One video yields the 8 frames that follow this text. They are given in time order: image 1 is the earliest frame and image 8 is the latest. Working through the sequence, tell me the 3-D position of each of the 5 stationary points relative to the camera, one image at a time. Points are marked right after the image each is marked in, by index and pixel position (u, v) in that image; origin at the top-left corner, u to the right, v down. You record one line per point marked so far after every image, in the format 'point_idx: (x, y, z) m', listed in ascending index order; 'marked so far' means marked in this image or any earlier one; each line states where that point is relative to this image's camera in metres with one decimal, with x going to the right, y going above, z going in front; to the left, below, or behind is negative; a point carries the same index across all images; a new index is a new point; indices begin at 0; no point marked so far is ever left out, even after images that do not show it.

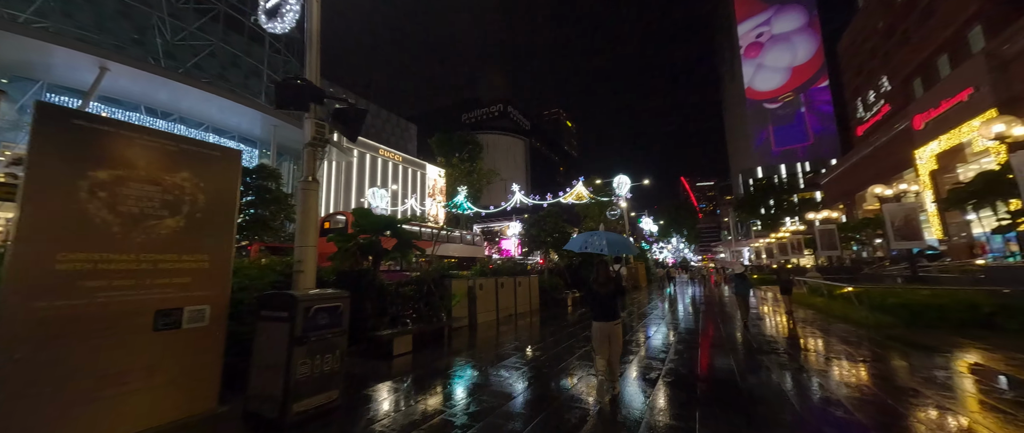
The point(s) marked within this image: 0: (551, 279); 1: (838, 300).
0: (+1.6, -2.7, +14.2) m
1: (+11.1, -2.8, +11.3) m
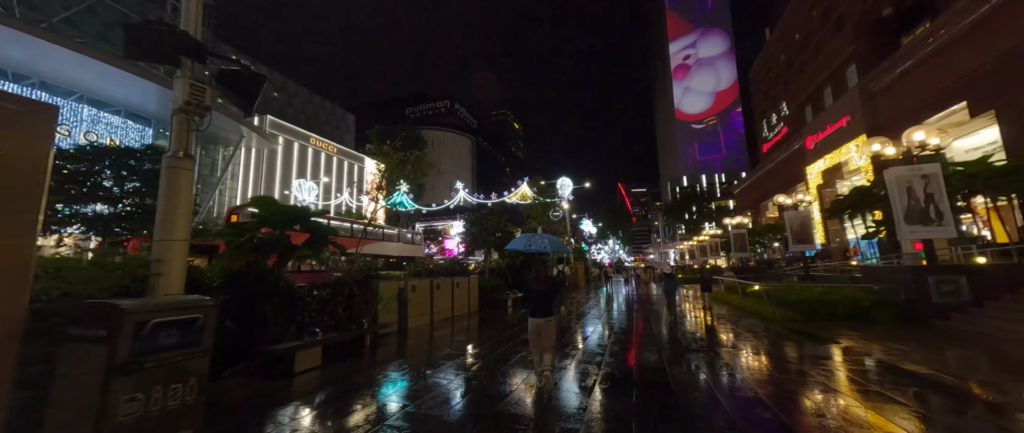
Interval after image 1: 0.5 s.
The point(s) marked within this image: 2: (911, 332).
0: (-0.9, -2.6, +13.8) m
1: (+8.9, -3.0, +12.4) m
2: (+8.9, -2.6, +7.4) m
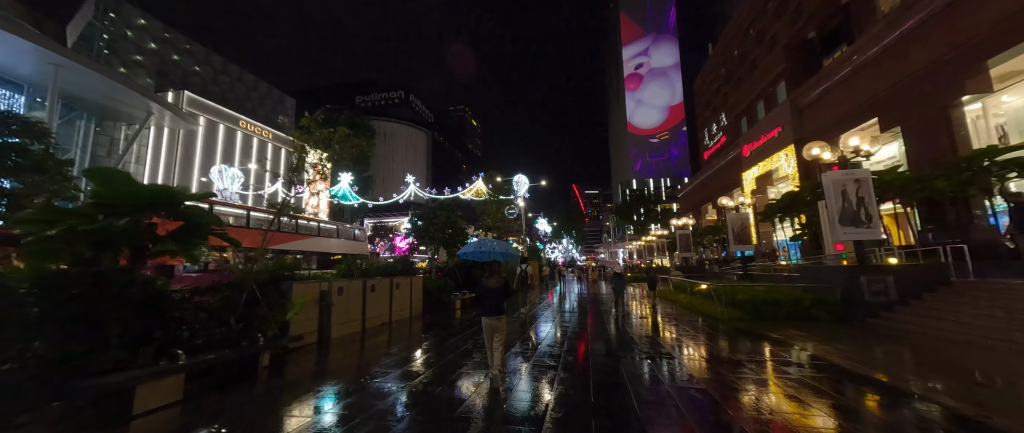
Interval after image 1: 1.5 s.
0: (-2.8, -2.4, +12.7) m
1: (+7.1, -3.0, +12.7) m
2: (+7.7, -2.6, +7.7) m
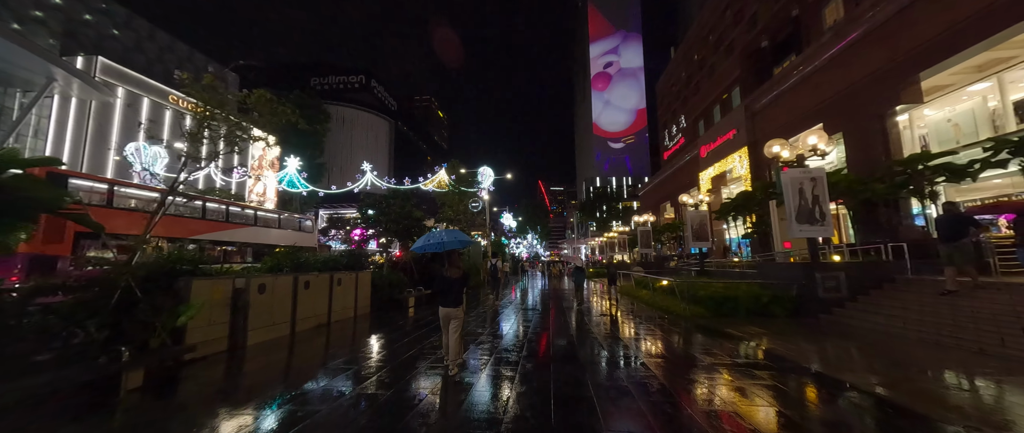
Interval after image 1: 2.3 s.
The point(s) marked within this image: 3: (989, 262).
0: (-4.3, -2.0, +11.7) m
1: (+5.6, -2.9, +12.6) m
2: (+6.7, -2.6, +7.8) m
3: (+11.1, -1.0, +7.7) m
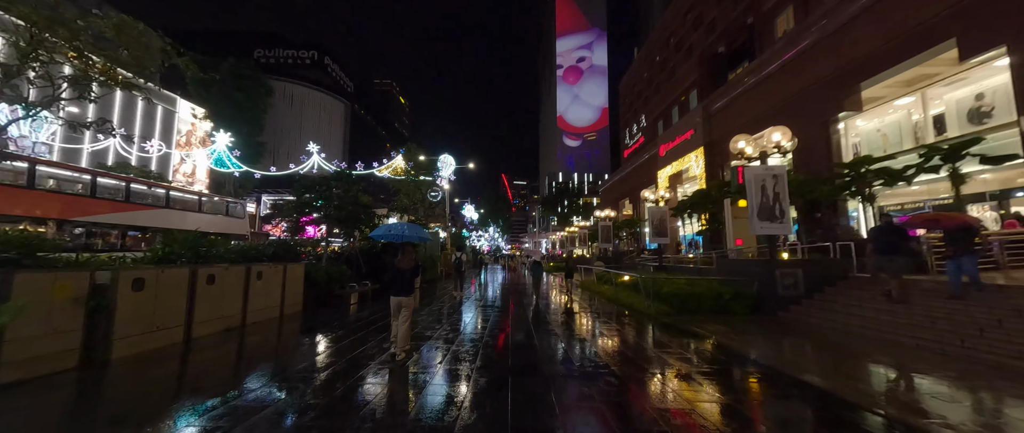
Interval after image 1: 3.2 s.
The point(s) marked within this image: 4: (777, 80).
0: (-5.6, -1.6, +10.3) m
1: (+4.0, -2.6, +12.4) m
2: (+5.7, -2.5, +7.7) m
3: (+10.1, -1.1, +8.1) m
4: (+15.0, +7.8, +18.8) m
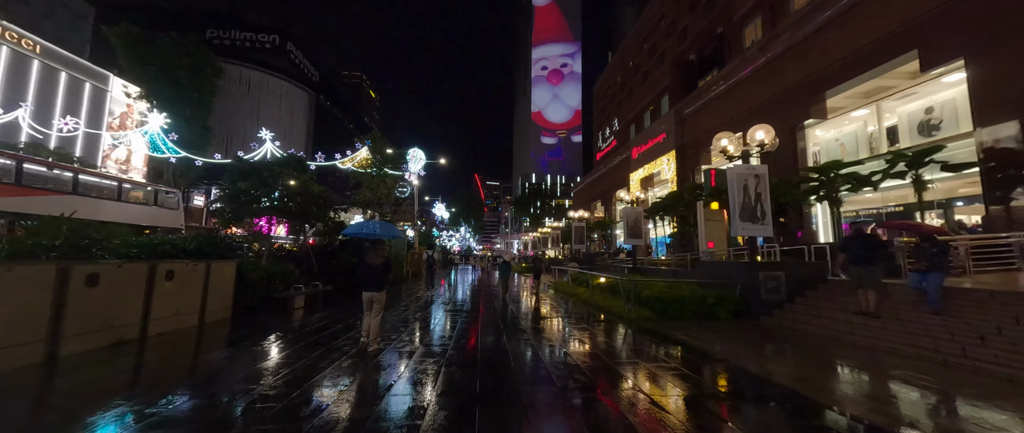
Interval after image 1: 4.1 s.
0: (-6.4, -1.3, +9.0) m
1: (+3.0, -2.6, +11.9) m
2: (+5.1, -2.5, +7.3) m
3: (+9.4, -1.2, +8.1) m
4: (+13.6, +7.5, +19.2) m
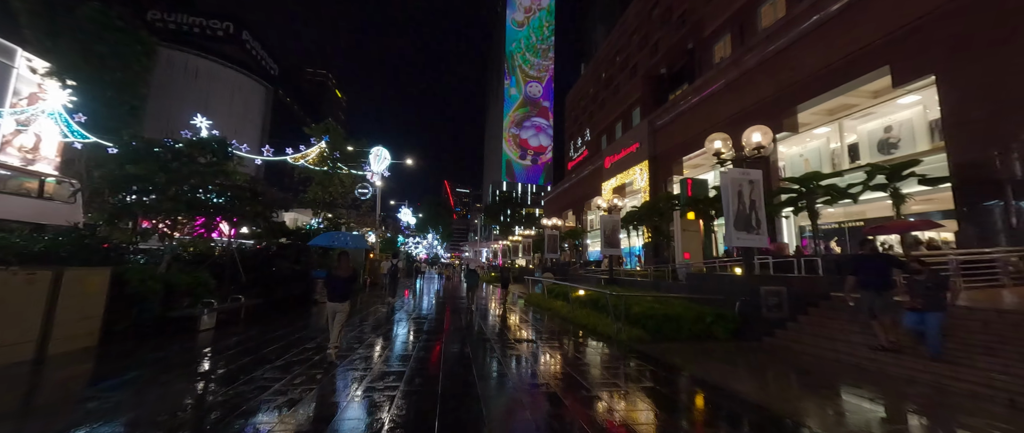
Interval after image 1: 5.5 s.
0: (-7.1, -1.3, +7.2) m
1: (+2.0, -2.8, +10.9) m
2: (+4.5, -2.6, +6.5) m
3: (+8.8, -1.4, +7.7) m
4: (+12.1, +6.9, +19.4) m
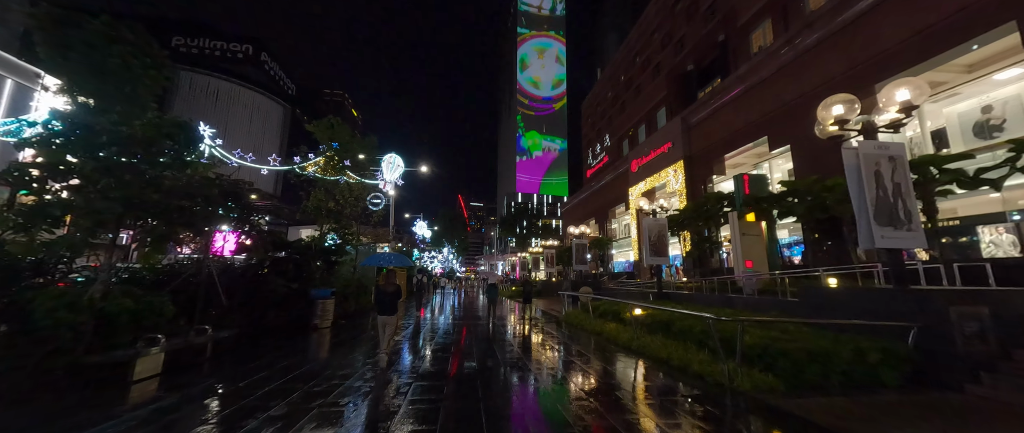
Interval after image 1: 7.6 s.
0: (-6.2, -1.4, +5.4) m
1: (+3.1, -2.9, +8.7) m
2: (+5.4, -2.4, +4.3) m
3: (+9.7, -1.2, +5.3) m
4: (+13.3, +6.8, +17.2) m
